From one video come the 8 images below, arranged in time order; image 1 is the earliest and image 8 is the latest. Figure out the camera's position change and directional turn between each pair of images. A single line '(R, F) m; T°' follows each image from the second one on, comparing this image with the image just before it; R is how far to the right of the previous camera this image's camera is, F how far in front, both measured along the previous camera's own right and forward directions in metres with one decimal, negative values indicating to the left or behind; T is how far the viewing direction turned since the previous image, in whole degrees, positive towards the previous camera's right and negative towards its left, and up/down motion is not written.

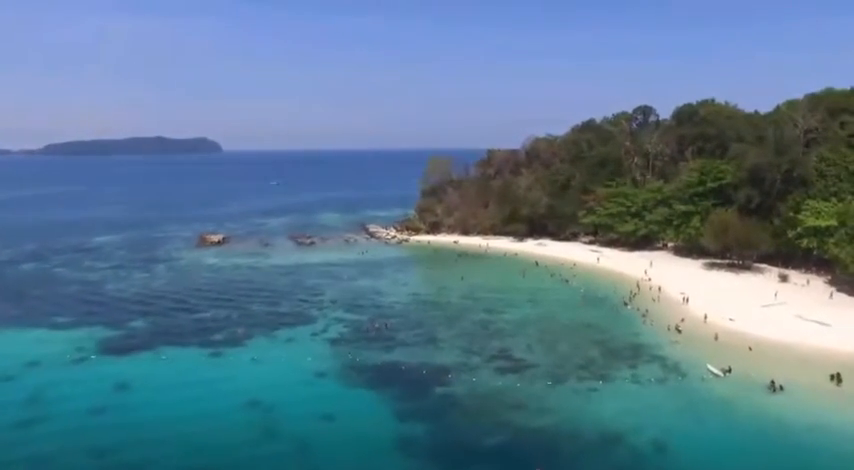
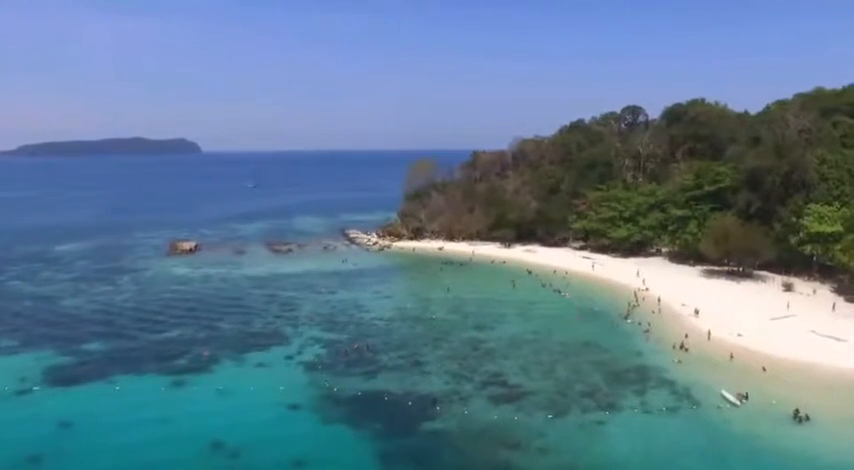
(-0.1, +3.7) m; +2°
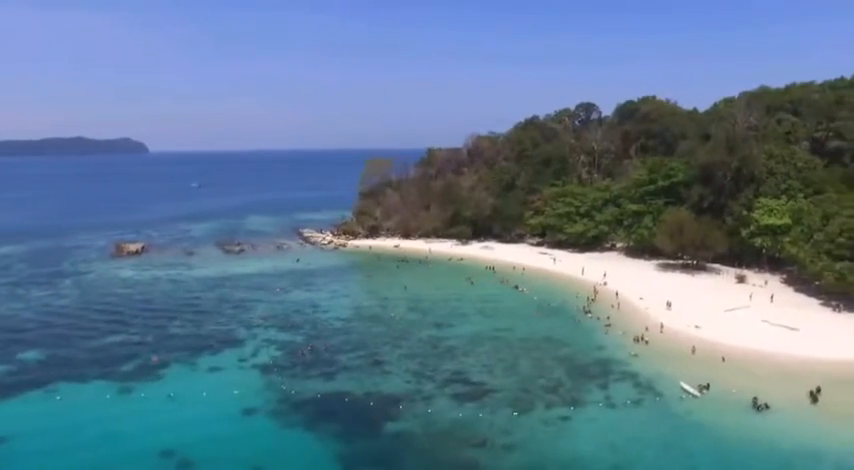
(-0.3, +0.9) m; +4°
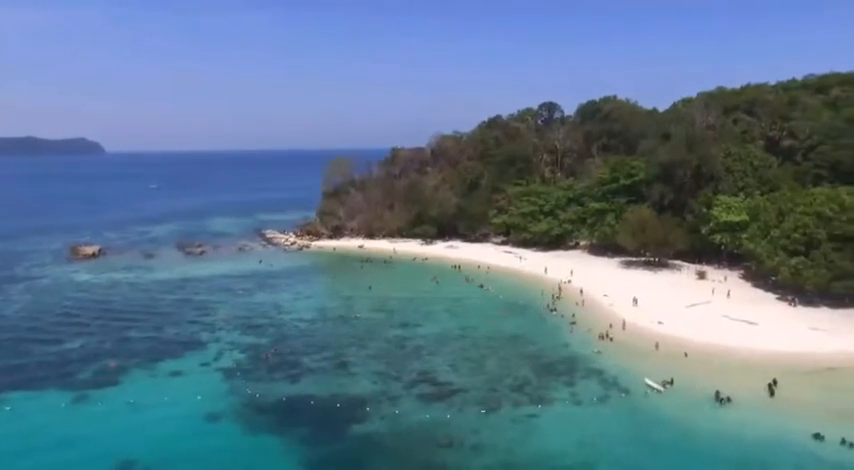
(-0.1, +0.3) m; +3°
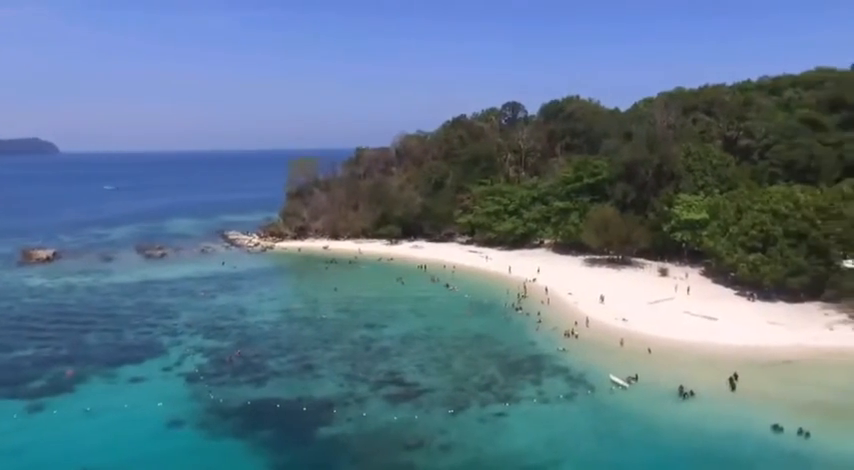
(-0.1, +0.2) m; +3°
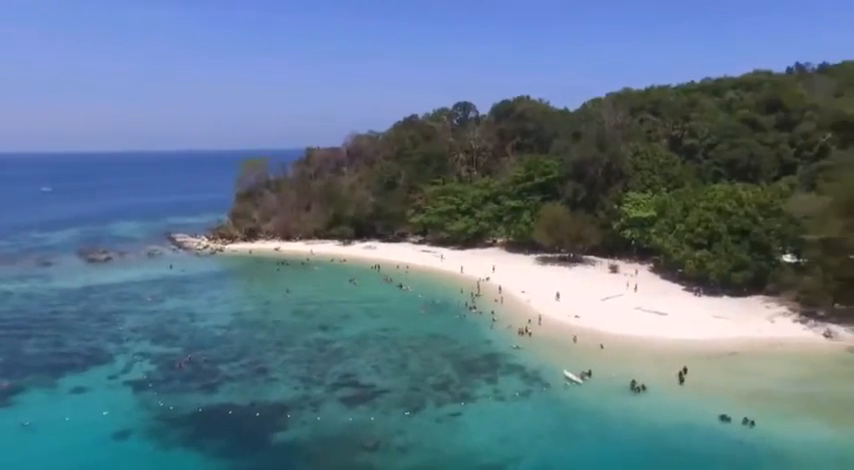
(-0.1, +0.2) m; +4°
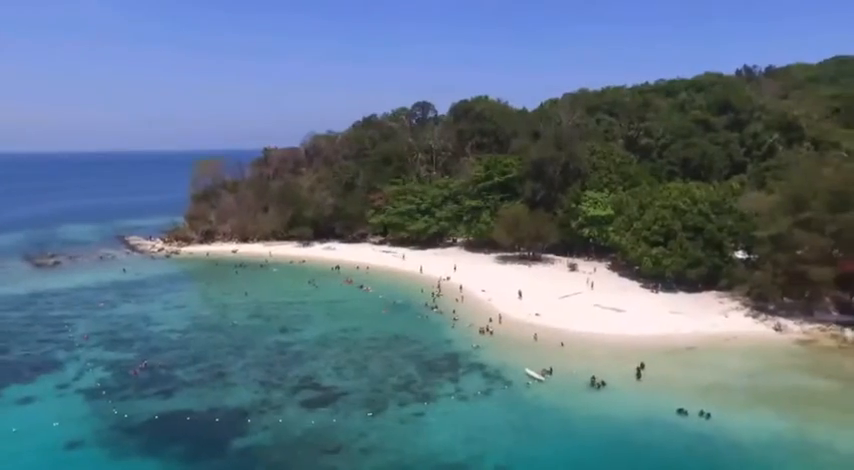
(0.0, +0.1) m; +3°
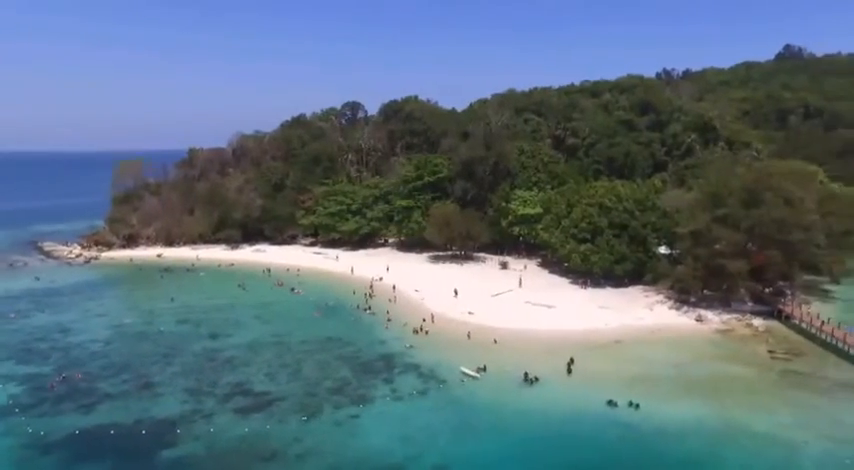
(-0.1, +0.1) m; +6°
